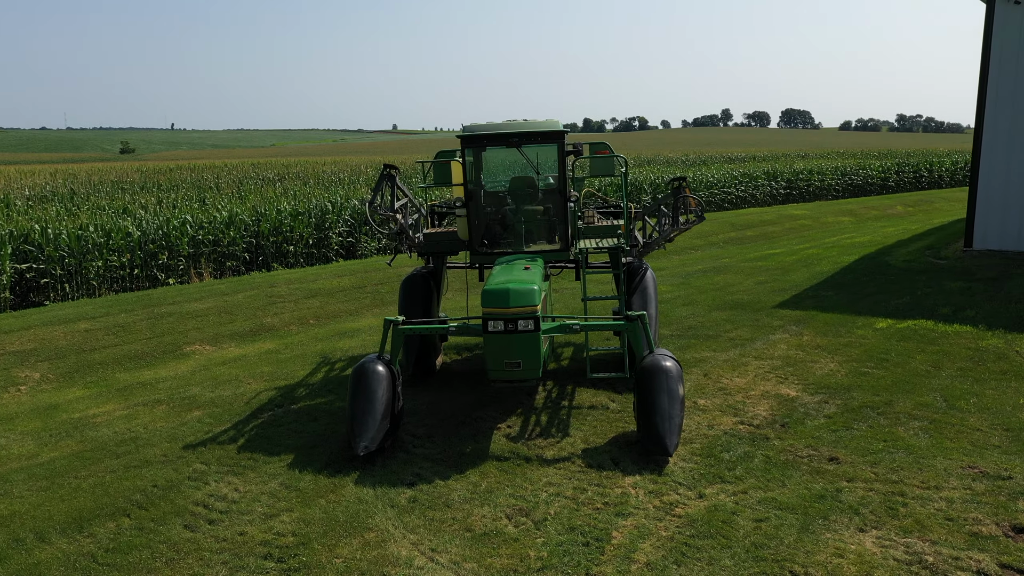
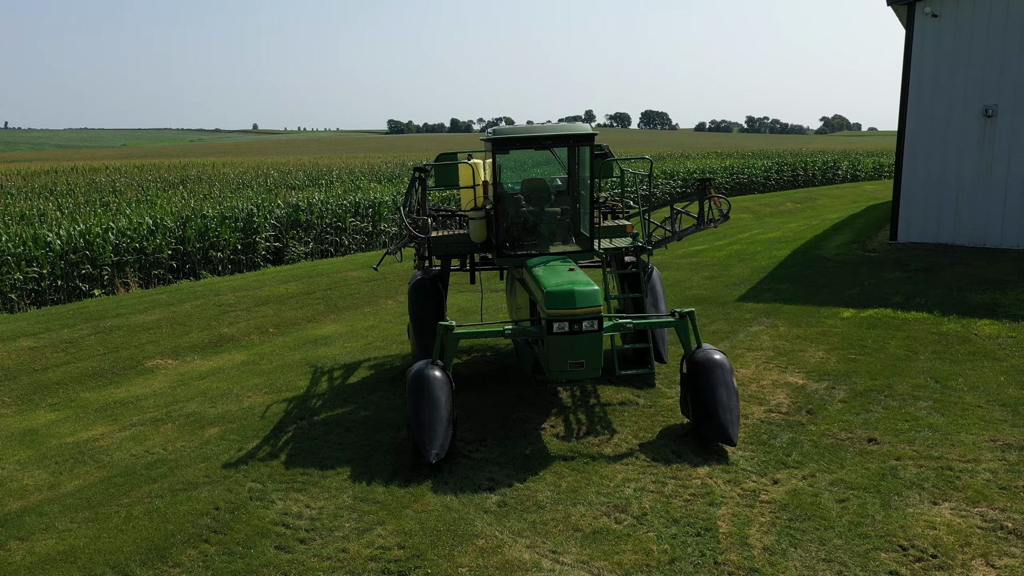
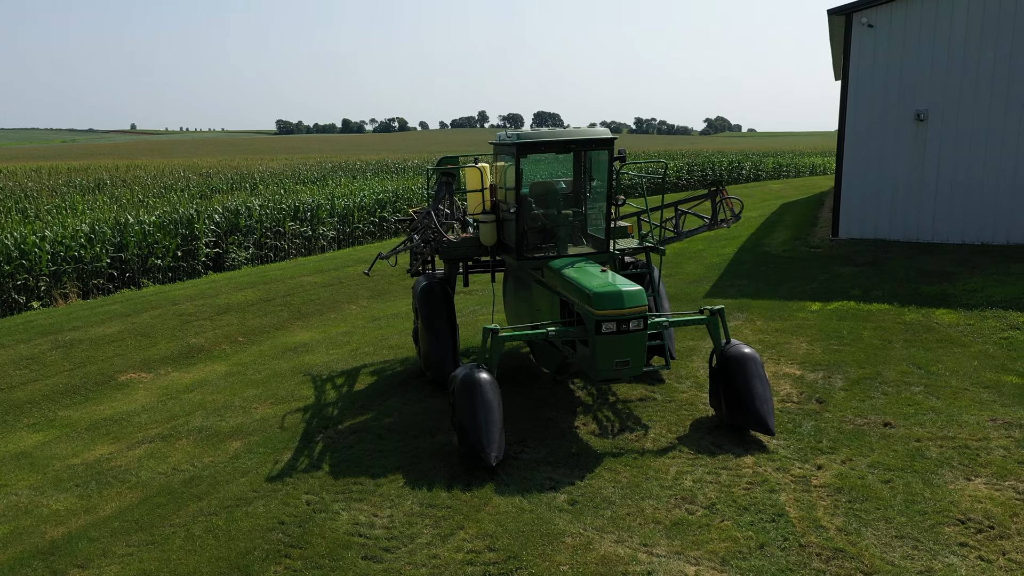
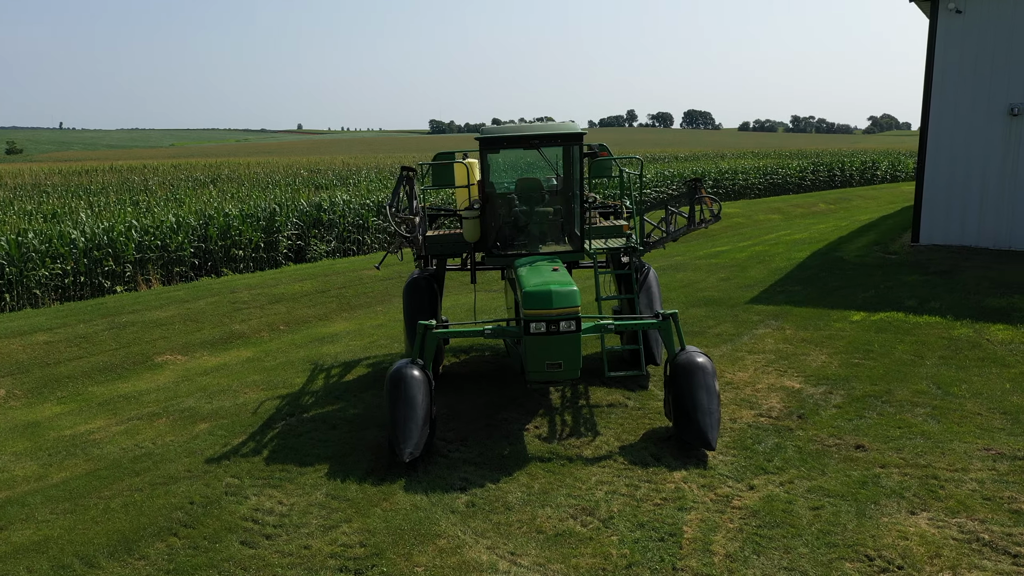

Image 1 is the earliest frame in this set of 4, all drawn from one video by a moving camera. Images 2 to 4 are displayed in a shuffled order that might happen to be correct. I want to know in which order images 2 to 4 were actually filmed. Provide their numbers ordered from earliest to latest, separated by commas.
4, 2, 3
